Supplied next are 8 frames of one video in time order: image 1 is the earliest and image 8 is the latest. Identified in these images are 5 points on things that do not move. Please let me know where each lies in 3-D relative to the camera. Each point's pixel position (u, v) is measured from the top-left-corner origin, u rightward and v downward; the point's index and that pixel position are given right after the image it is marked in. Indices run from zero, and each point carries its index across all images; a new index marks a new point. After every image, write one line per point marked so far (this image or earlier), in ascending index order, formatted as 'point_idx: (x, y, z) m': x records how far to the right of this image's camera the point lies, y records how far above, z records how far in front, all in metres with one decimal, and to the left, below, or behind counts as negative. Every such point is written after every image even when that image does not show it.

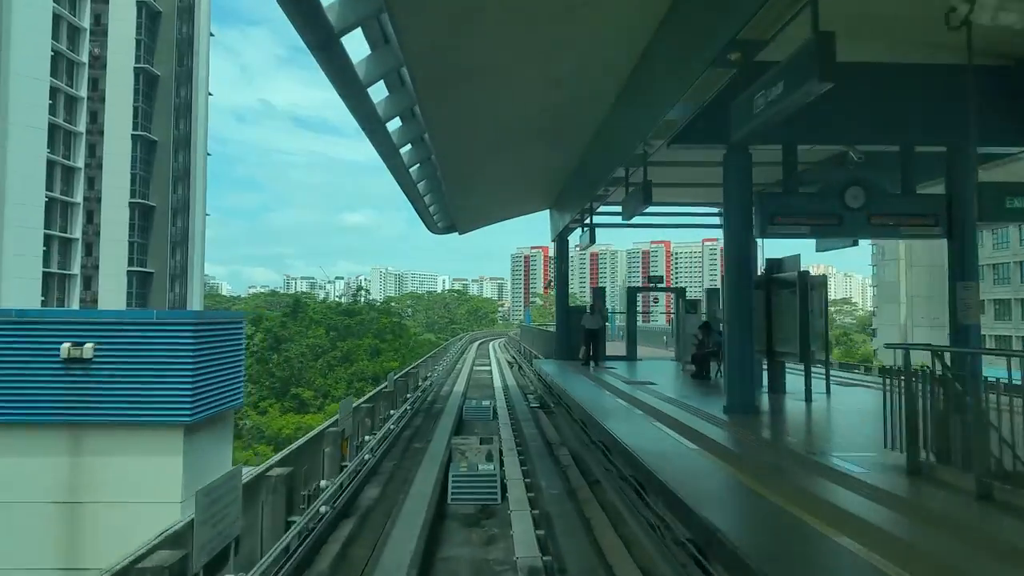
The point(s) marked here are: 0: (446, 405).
0: (-1.2, -2.0, +14.5) m
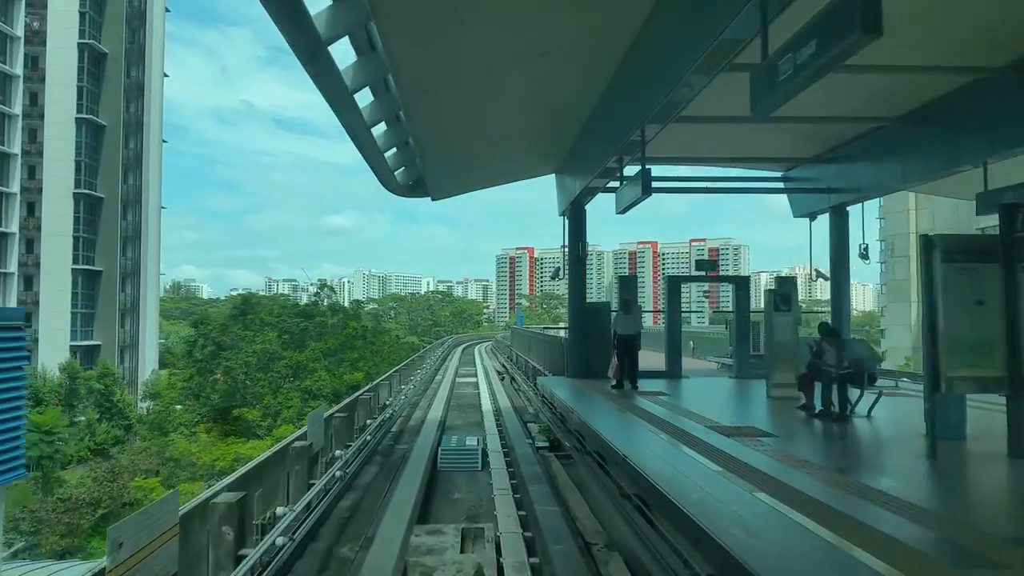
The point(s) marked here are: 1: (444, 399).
0: (-1.2, -1.9, +10.4) m
1: (-1.2, -2.0, +14.6) m
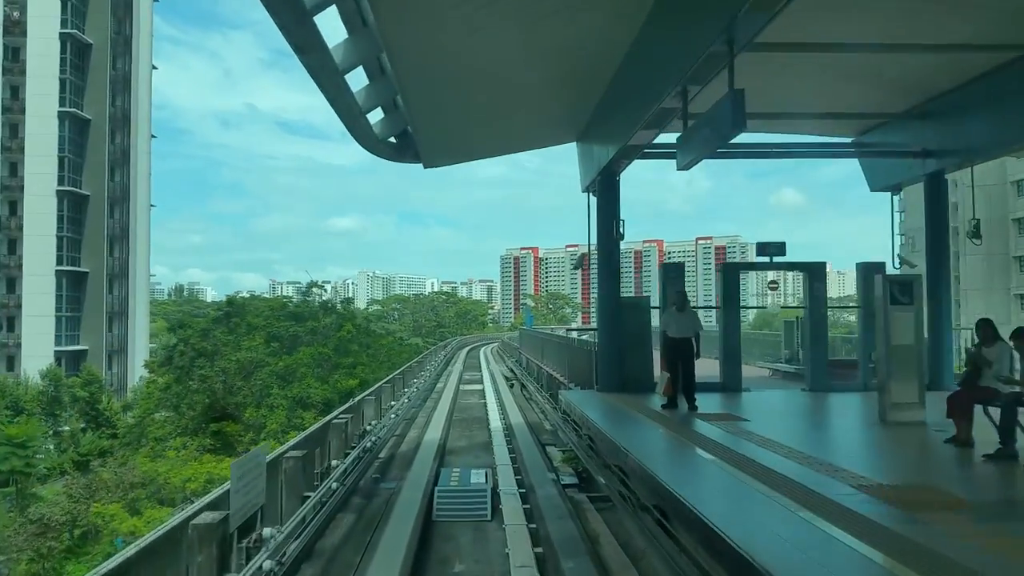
0: (-1.1, -1.8, +8.3) m
1: (-1.0, -2.0, +12.5) m
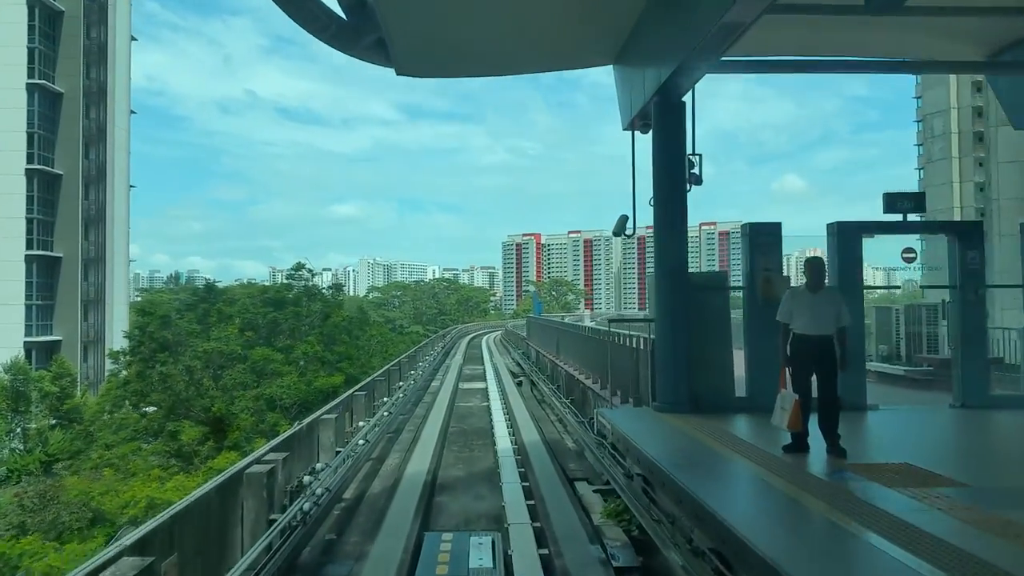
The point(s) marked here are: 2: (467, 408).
0: (-0.9, -1.6, +5.8) m
1: (-0.9, -1.7, +10.0) m
2: (-0.7, -1.8, +12.2) m
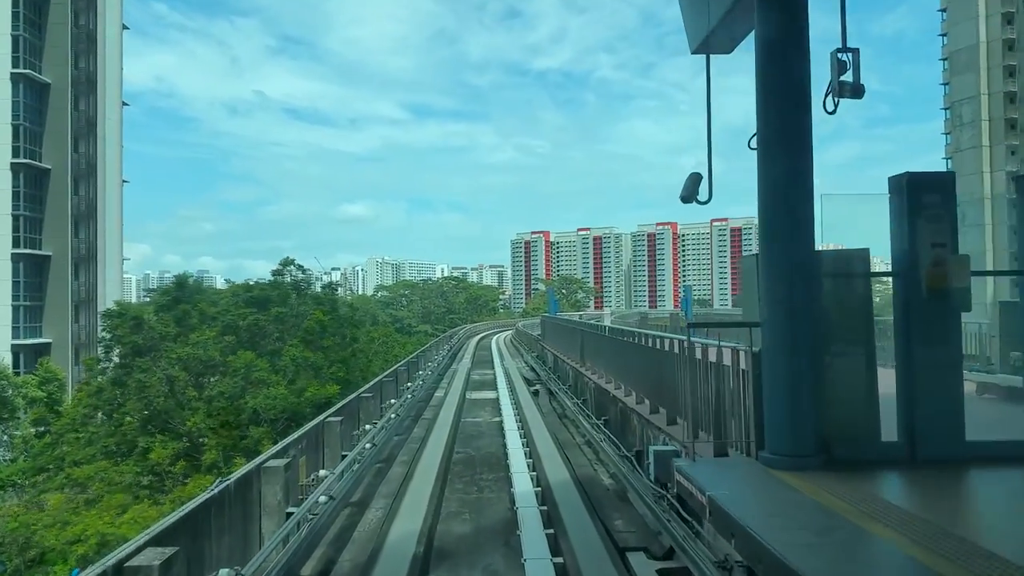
0: (-0.8, -1.6, +3.9) m
1: (-0.7, -1.6, +8.0) m
2: (-0.5, -1.7, +10.3) m
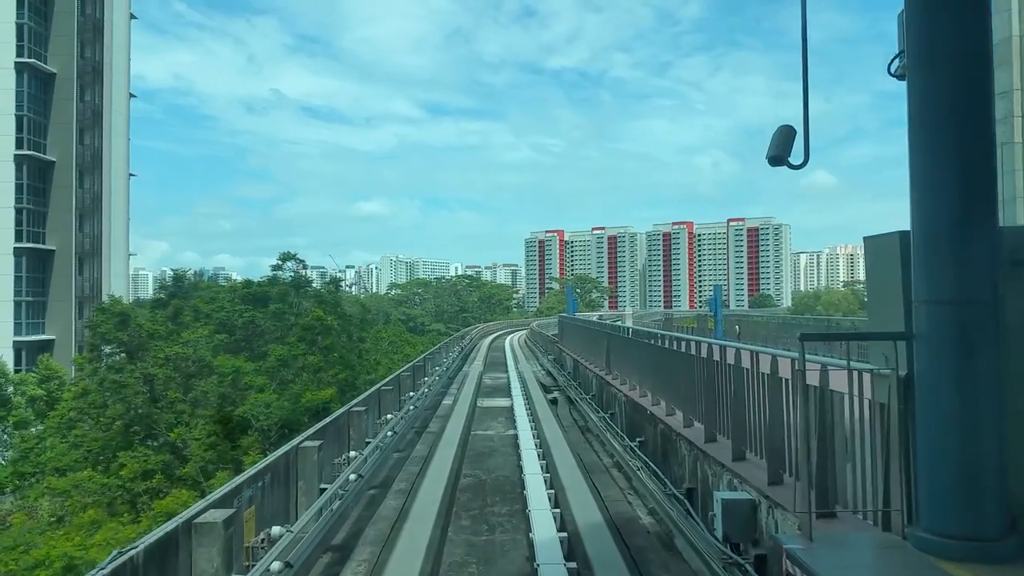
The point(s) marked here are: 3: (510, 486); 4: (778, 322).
0: (-0.7, -1.5, +2.7) m
1: (-0.6, -1.6, +6.8) m
2: (-0.3, -1.7, +9.1) m
3: (0.0, -1.7, +6.8) m
4: (+5.4, -0.7, +16.6) m
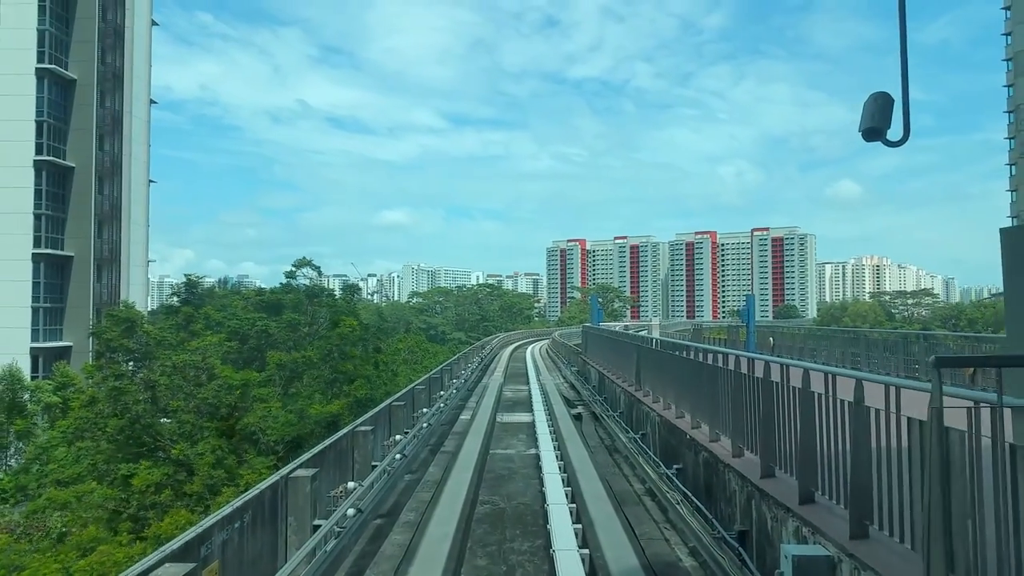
0: (-0.7, -1.5, +2.0) m
1: (-0.4, -1.7, +6.1) m
2: (-0.1, -1.8, +8.4) m
3: (+0.1, -1.7, +6.1) m
4: (+5.8, -0.9, +15.8) m
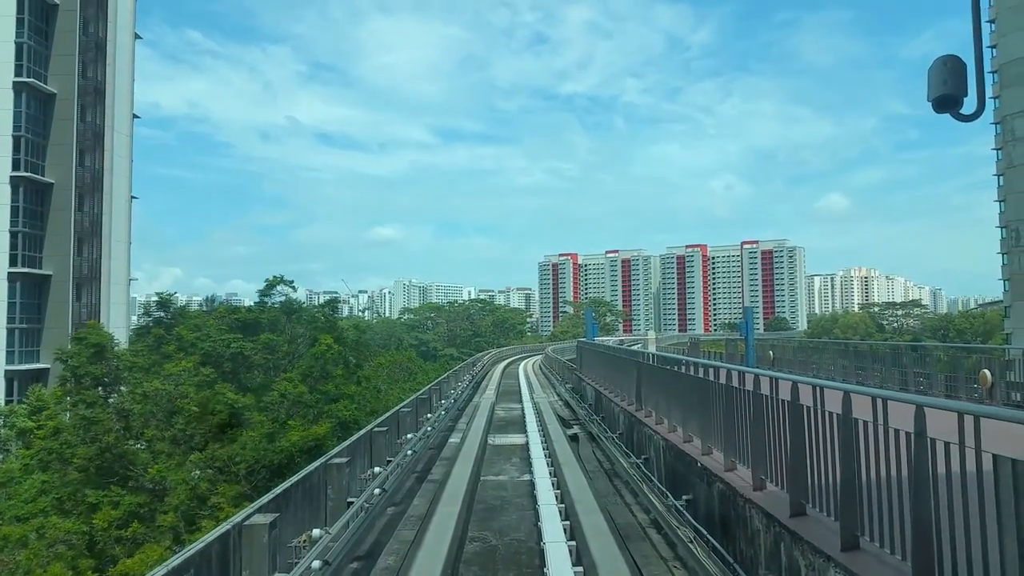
0: (-0.7, -1.6, +1.4) m
1: (-0.5, -1.8, +5.5) m
2: (-0.1, -1.9, +7.8) m
3: (+0.1, -1.8, +5.5) m
4: (+5.6, -1.1, +15.2) m
